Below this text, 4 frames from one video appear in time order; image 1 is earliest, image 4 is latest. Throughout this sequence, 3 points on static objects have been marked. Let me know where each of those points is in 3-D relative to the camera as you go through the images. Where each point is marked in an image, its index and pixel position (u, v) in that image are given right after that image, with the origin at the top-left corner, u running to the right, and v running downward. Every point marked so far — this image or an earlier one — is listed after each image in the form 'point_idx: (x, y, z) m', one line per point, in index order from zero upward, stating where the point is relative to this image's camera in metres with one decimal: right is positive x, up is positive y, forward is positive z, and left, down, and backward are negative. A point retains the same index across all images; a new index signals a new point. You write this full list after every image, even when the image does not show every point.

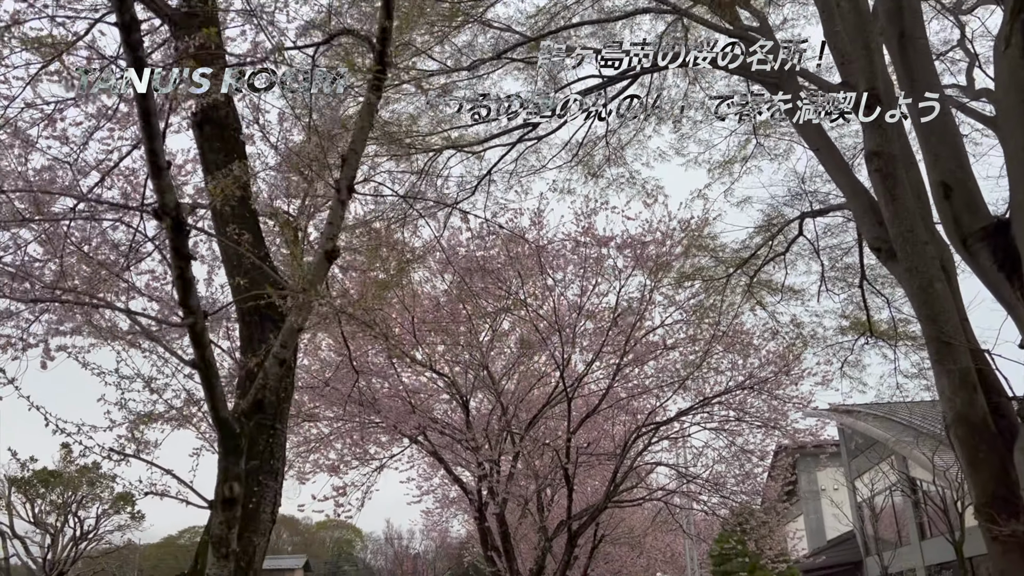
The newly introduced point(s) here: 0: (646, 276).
0: (+1.3, +0.1, +8.3) m
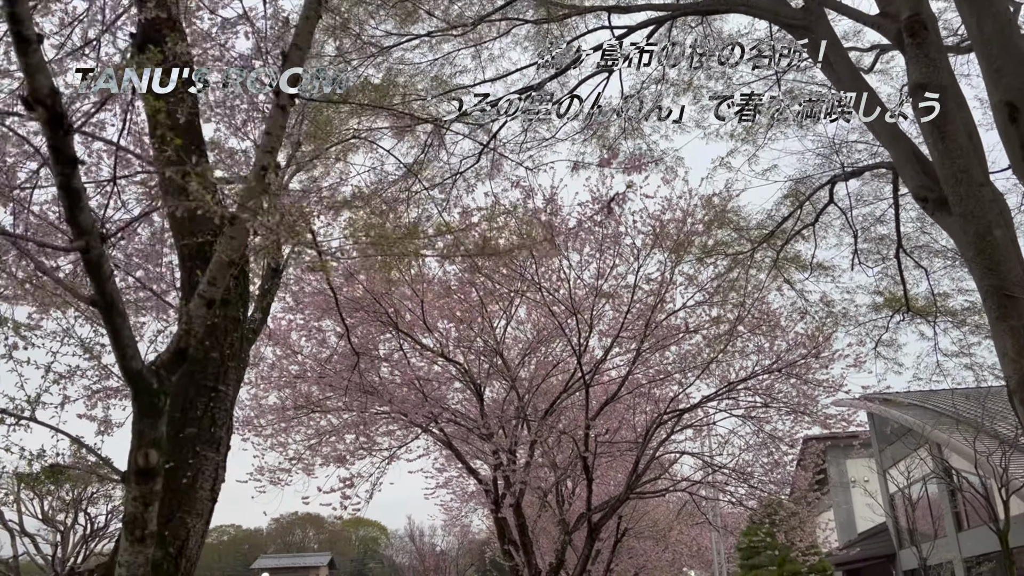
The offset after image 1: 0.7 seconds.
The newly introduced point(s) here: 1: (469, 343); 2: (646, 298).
0: (+1.4, +0.3, +7.9) m
1: (-0.4, -0.6, +8.4) m
2: (+1.3, -0.1, +8.5) m
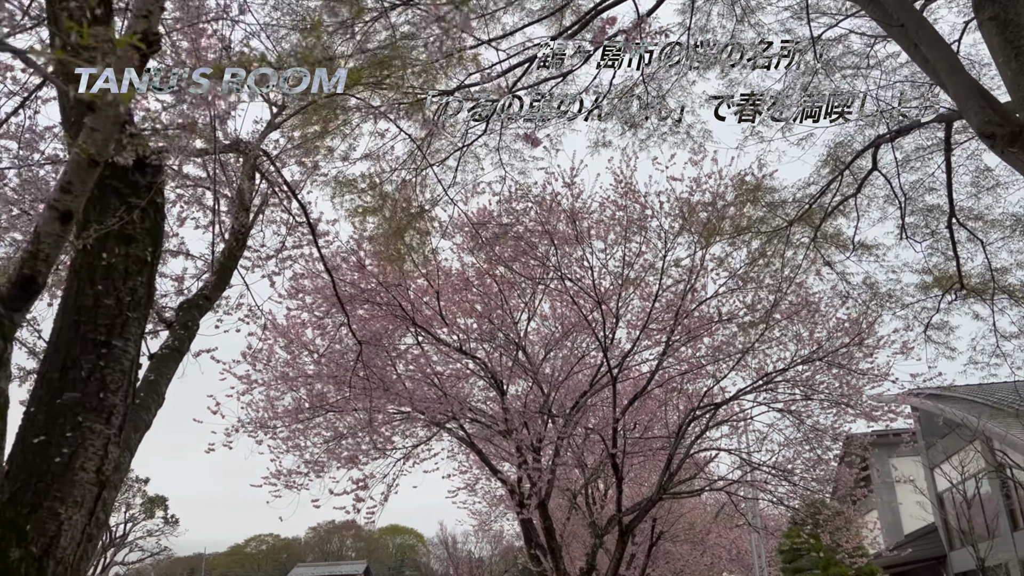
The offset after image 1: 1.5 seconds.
0: (+1.6, +0.4, +7.4) m
1: (-0.2, -0.5, +8.0) m
2: (+1.5, 0.0, +8.0) m
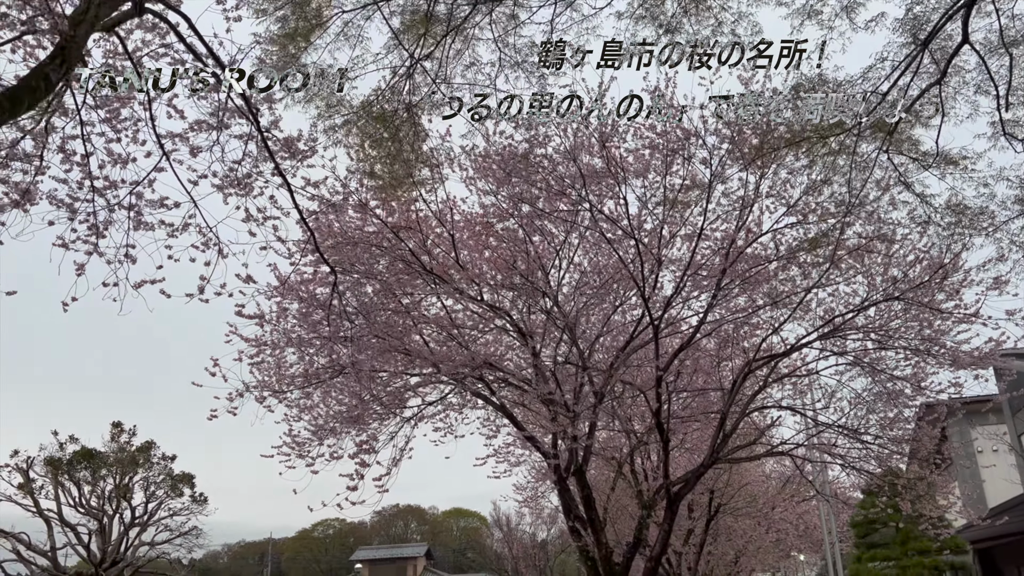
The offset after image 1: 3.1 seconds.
0: (+1.8, +0.9, +6.5) m
1: (0.0, 0.0, +7.2) m
2: (+1.8, +0.5, +7.0) m
